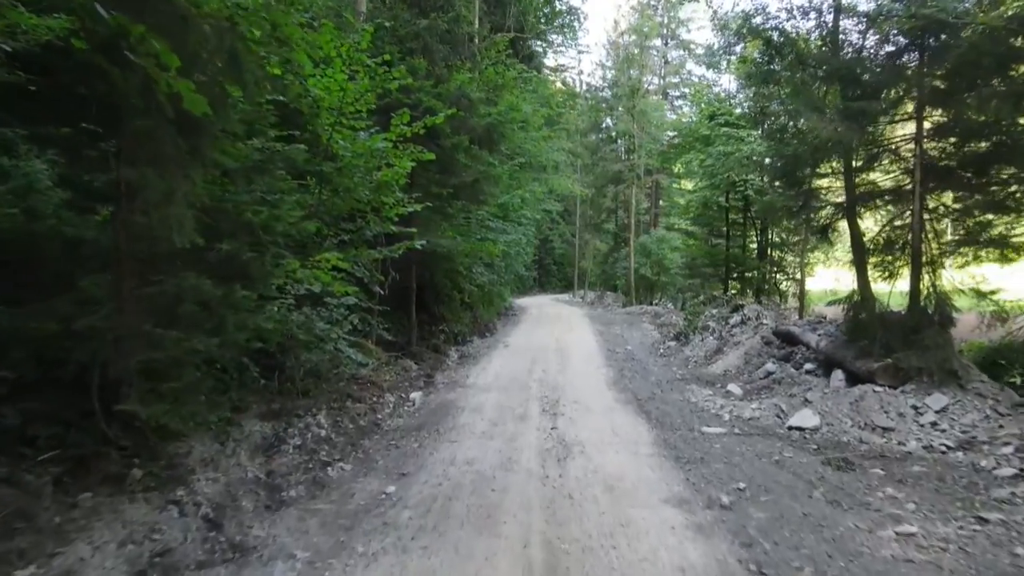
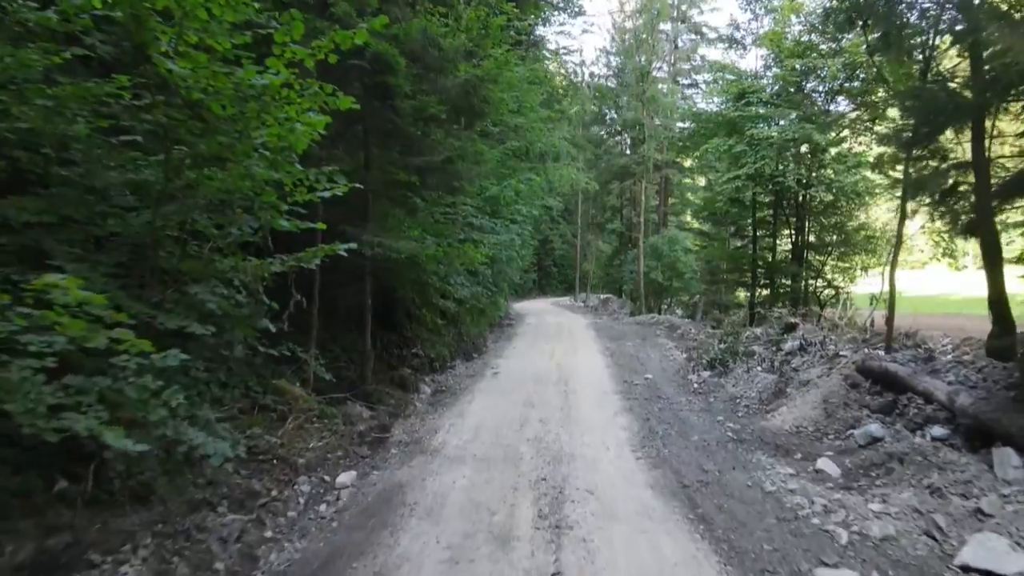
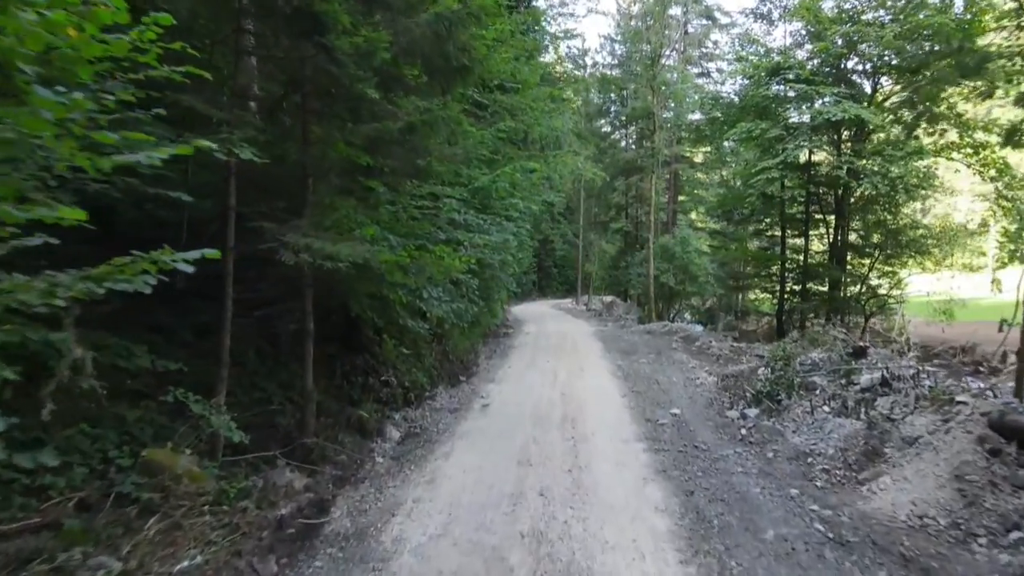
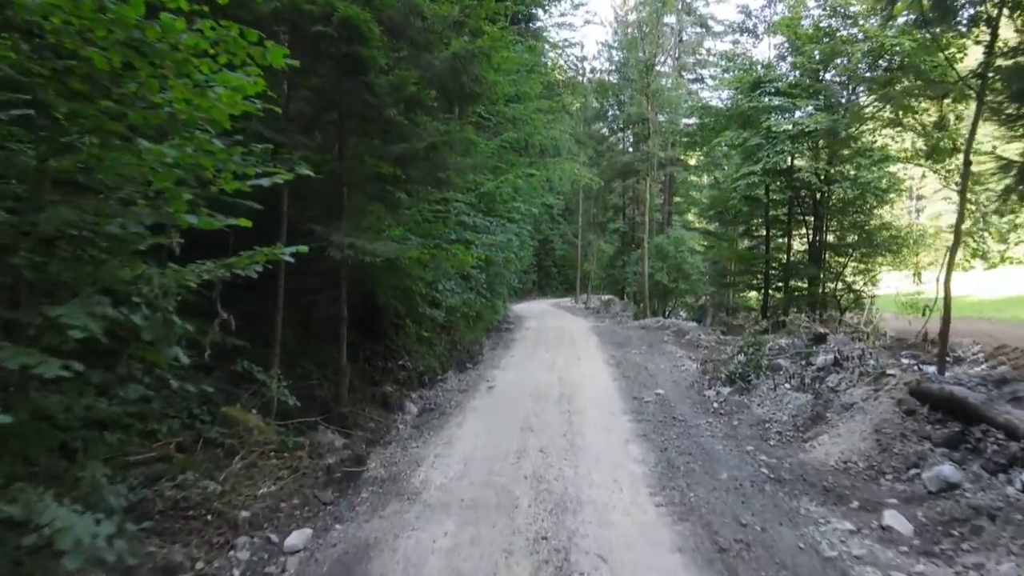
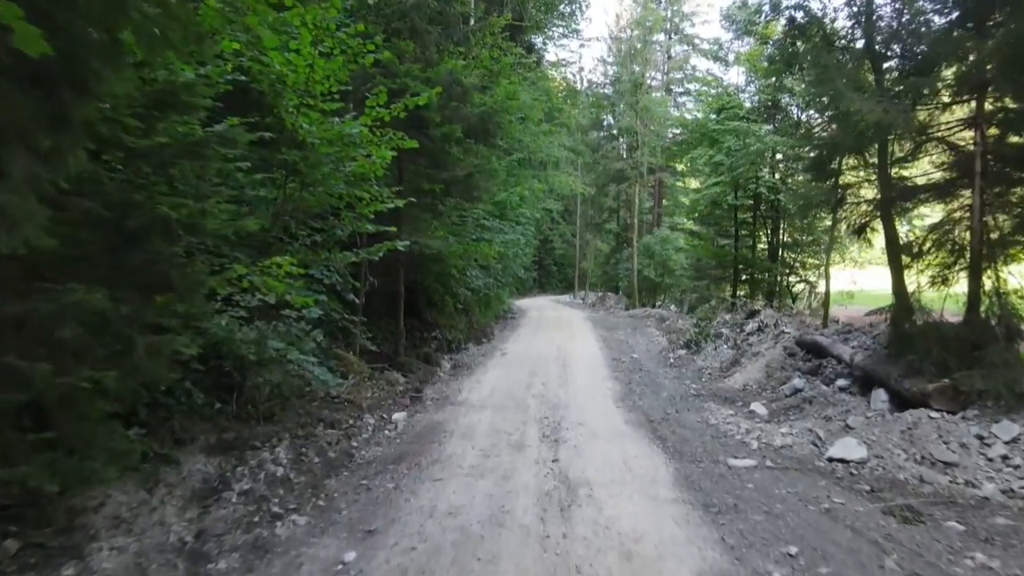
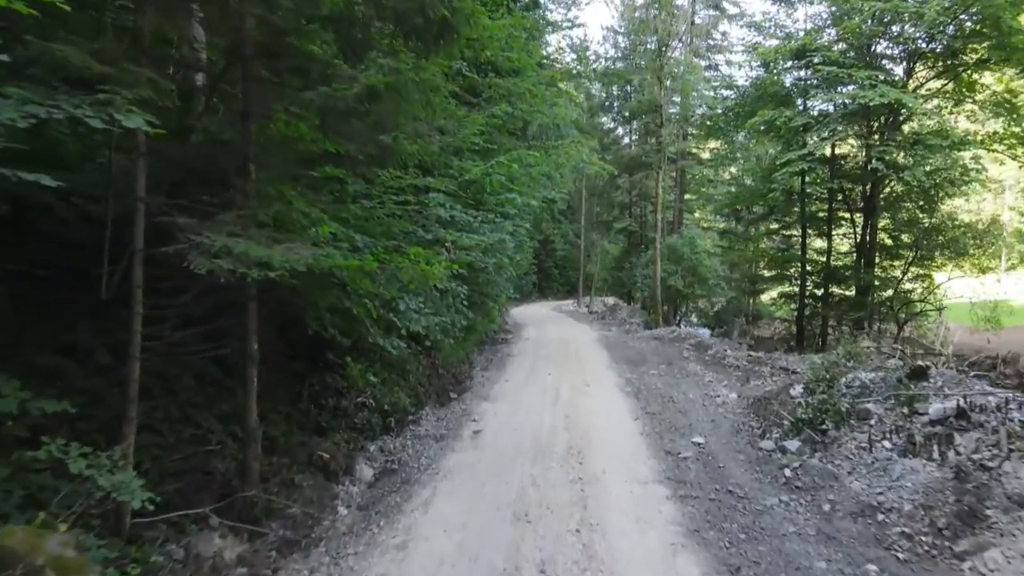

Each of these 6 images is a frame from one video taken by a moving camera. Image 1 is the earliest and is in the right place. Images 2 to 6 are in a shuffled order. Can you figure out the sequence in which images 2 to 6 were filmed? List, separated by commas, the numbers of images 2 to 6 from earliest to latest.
5, 2, 4, 3, 6
